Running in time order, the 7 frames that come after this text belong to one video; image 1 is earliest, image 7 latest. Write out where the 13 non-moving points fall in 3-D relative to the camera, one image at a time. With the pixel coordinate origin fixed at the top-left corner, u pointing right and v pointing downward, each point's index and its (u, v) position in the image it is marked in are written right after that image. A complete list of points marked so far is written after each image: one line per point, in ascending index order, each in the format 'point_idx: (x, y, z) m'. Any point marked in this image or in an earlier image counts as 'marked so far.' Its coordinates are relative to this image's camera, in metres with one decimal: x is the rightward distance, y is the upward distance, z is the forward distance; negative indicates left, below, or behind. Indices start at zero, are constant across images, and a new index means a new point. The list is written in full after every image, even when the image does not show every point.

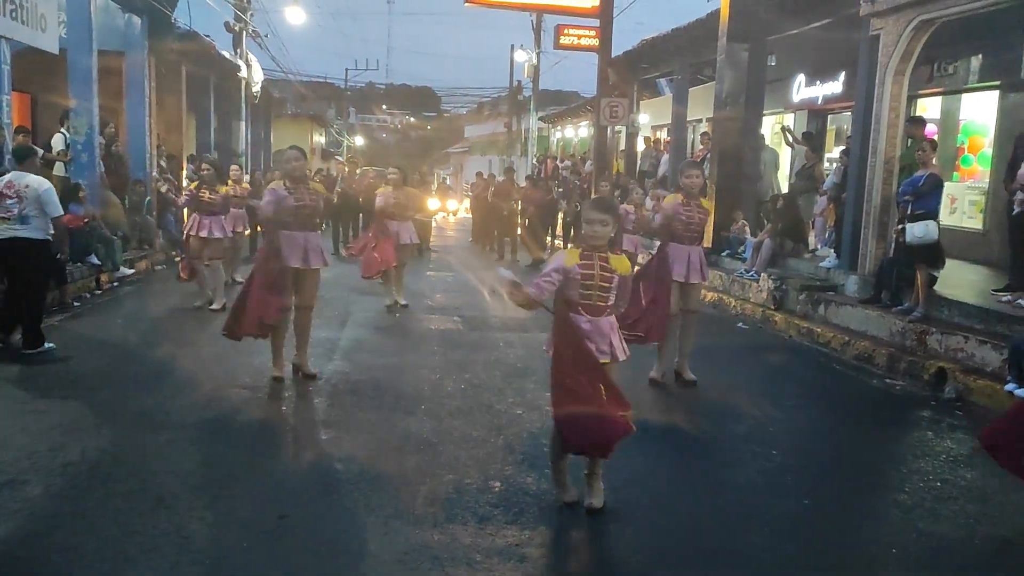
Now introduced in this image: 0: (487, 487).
0: (-0.1, -1.1, +5.0) m
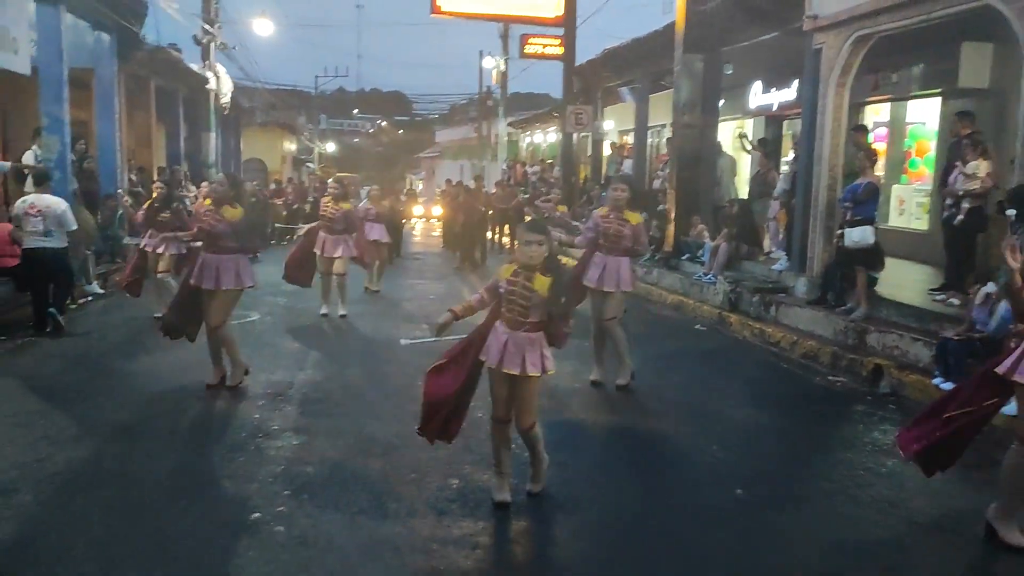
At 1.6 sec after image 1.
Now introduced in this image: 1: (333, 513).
0: (-0.4, -1.2, +5.4) m
1: (-1.0, -1.3, +4.9) m
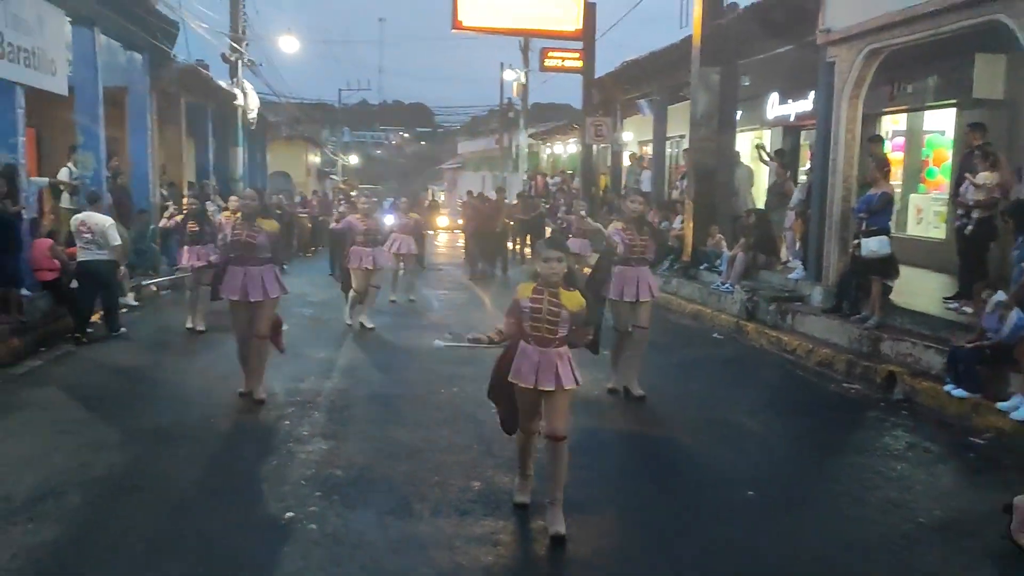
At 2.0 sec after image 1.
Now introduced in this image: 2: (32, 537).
0: (-0.3, -1.3, +5.7) m
1: (-0.9, -1.3, +5.2) m
2: (-2.7, -1.4, +4.8) m
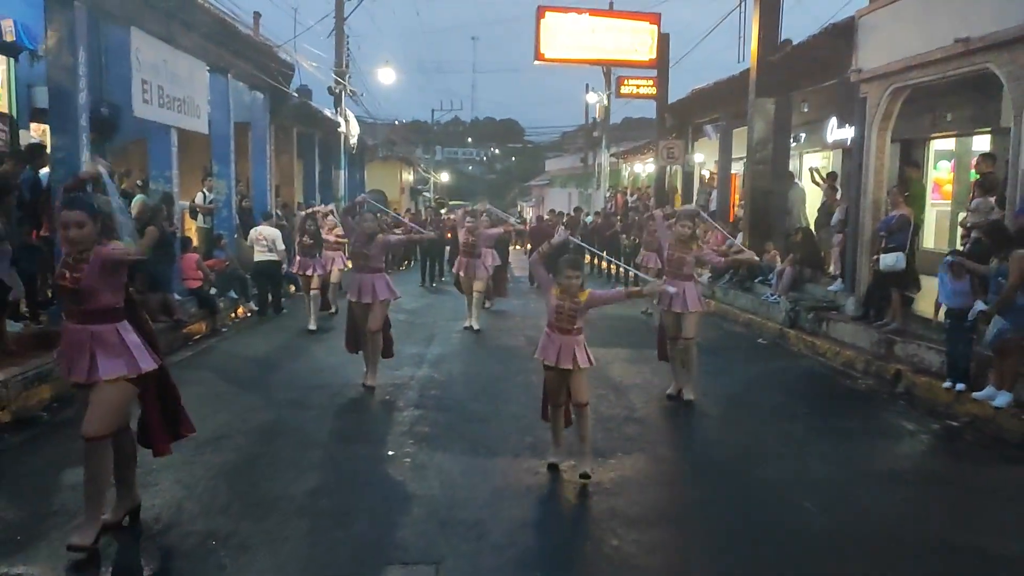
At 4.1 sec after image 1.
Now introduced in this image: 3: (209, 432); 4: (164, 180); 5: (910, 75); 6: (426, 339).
0: (+0.1, -1.3, +7.5) m
1: (-0.6, -1.4, +7.1) m
2: (-2.4, -1.4, +6.9) m
3: (-2.7, -1.3, +7.7) m
4: (-5.6, +1.7, +13.7) m
5: (+5.3, +2.8, +11.4) m
6: (-1.3, -0.8, +13.1) m
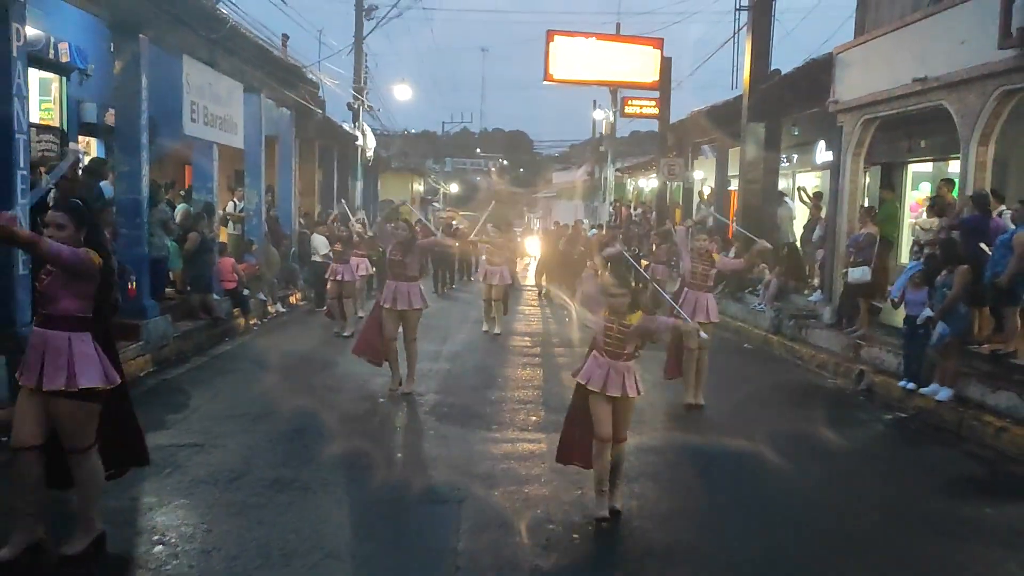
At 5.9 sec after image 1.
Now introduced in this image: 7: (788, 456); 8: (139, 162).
0: (+0.2, -1.4, +8.8) m
1: (-0.5, -1.4, +8.4) m
2: (-2.3, -1.3, +8.2) m
3: (-2.7, -1.3, +9.0) m
4: (-5.4, +1.7, +15.0) m
5: (+5.5, +2.7, +12.7) m
6: (-1.2, -0.9, +14.4) m
7: (+2.6, -1.6, +8.0) m
8: (-5.0, +1.7, +11.6) m
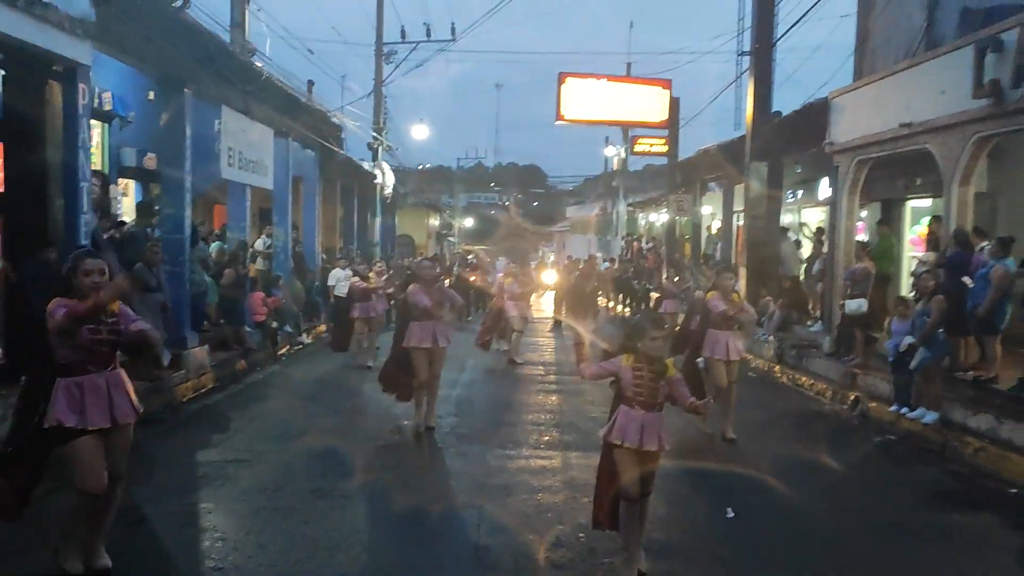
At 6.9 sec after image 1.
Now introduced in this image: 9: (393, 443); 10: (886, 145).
0: (+0.3, -1.7, +9.5) m
1: (-0.3, -1.7, +9.1) m
2: (-2.2, -1.7, +9.0) m
3: (-2.5, -1.6, +9.8) m
4: (-5.1, +1.1, +16.0) m
5: (+5.7, +2.2, +13.6) m
6: (-1.0, -1.4, +15.2) m
7: (+2.8, -1.9, +8.7) m
8: (-4.8, +1.2, +12.5) m
9: (-1.3, -1.7, +9.2) m
10: (+5.7, +2.2, +13.0) m
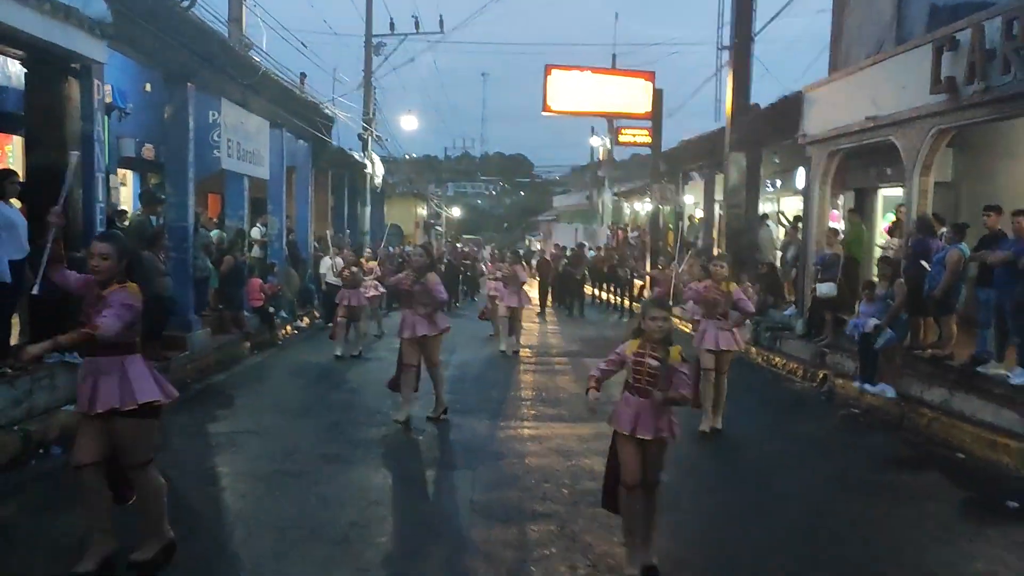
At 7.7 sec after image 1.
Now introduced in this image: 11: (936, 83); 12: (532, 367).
0: (+0.2, -1.5, +10.2) m
1: (-0.5, -1.5, +9.8) m
2: (-2.3, -1.5, +9.6) m
3: (-2.6, -1.4, +10.5) m
4: (-5.4, +1.4, +16.5) m
5: (+5.5, +2.5, +14.3) m
6: (-1.2, -1.2, +15.9) m
7: (+2.6, -1.7, +9.5) m
8: (-5.0, +1.4, +13.1) m
9: (-1.4, -1.5, +9.9) m
10: (+5.5, +2.4, +13.8) m
11: (+5.6, +2.7, +11.2) m
12: (+0.3, -1.3, +13.8) m
